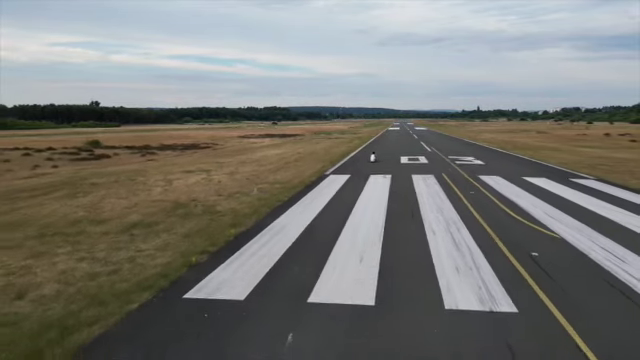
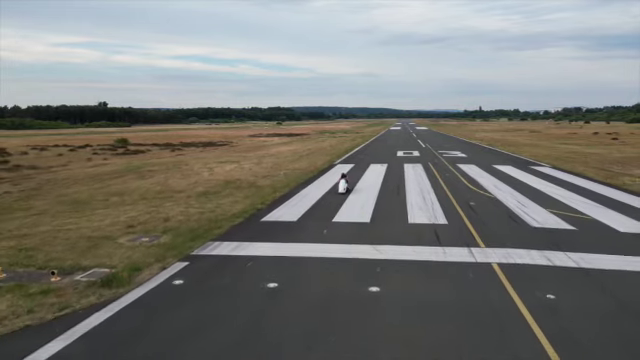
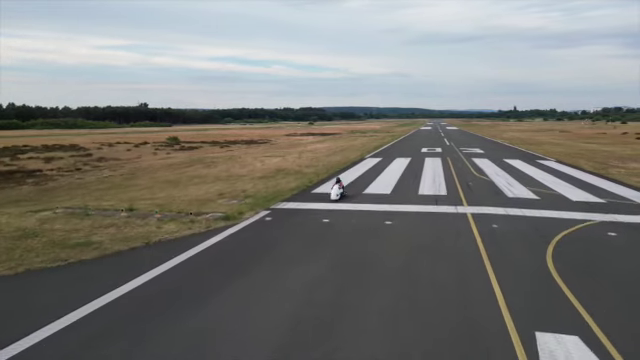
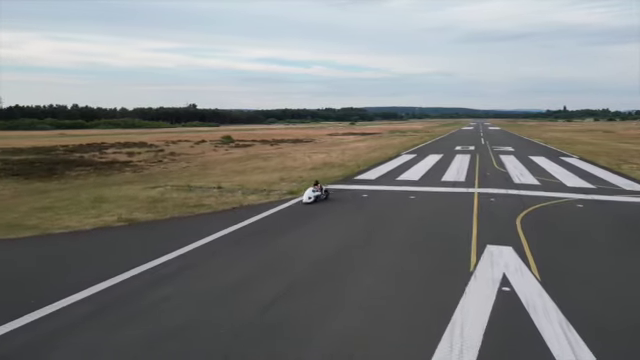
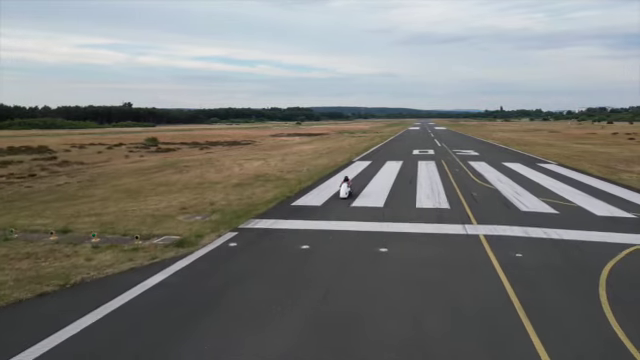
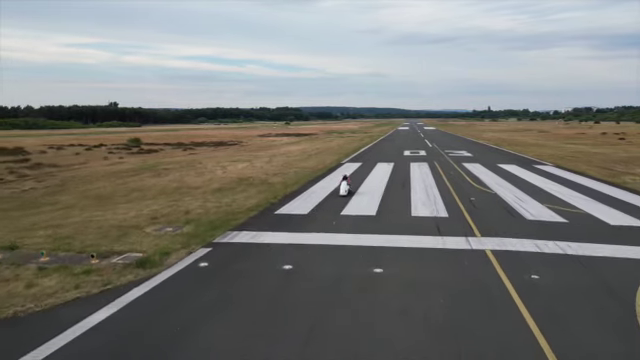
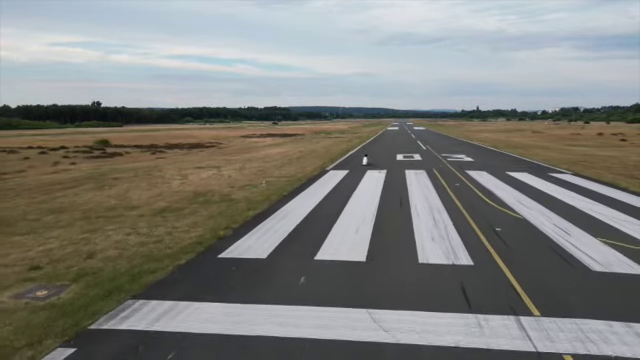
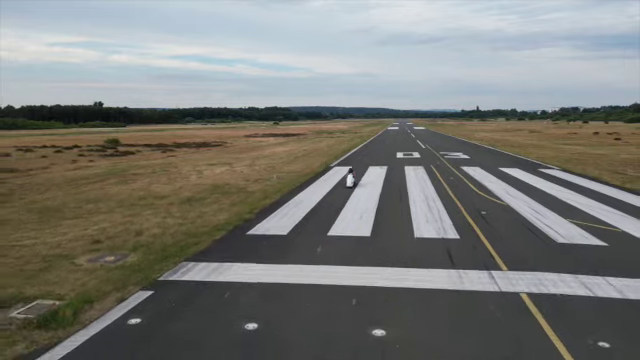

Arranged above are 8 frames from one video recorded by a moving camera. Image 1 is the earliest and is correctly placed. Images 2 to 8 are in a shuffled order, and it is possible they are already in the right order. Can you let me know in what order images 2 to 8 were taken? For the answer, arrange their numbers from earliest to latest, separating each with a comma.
7, 8, 2, 6, 5, 3, 4
